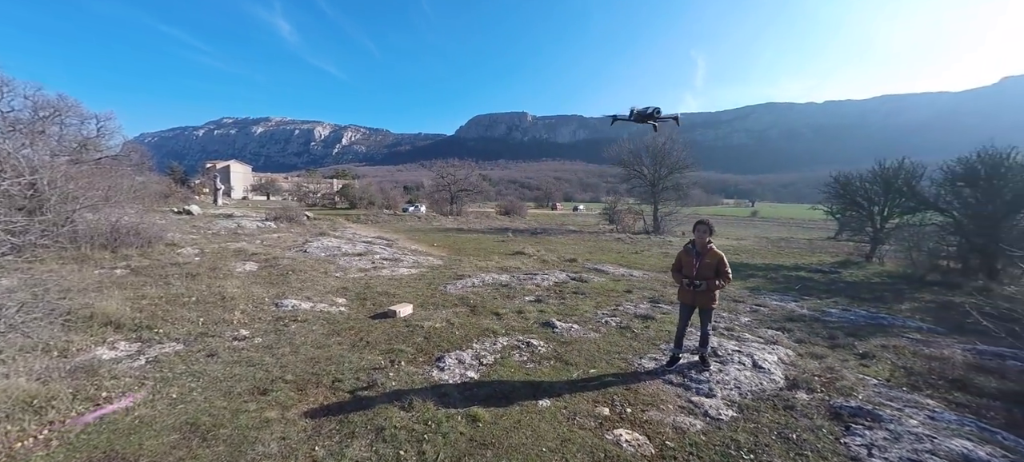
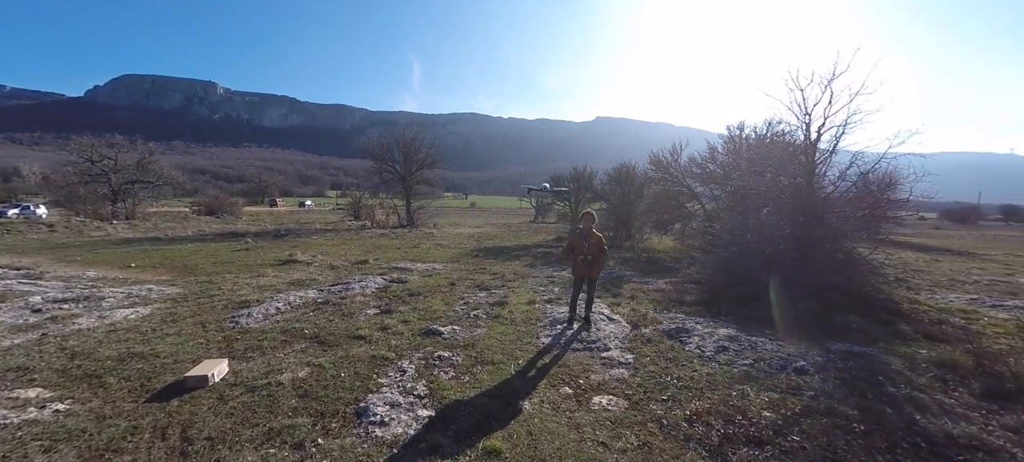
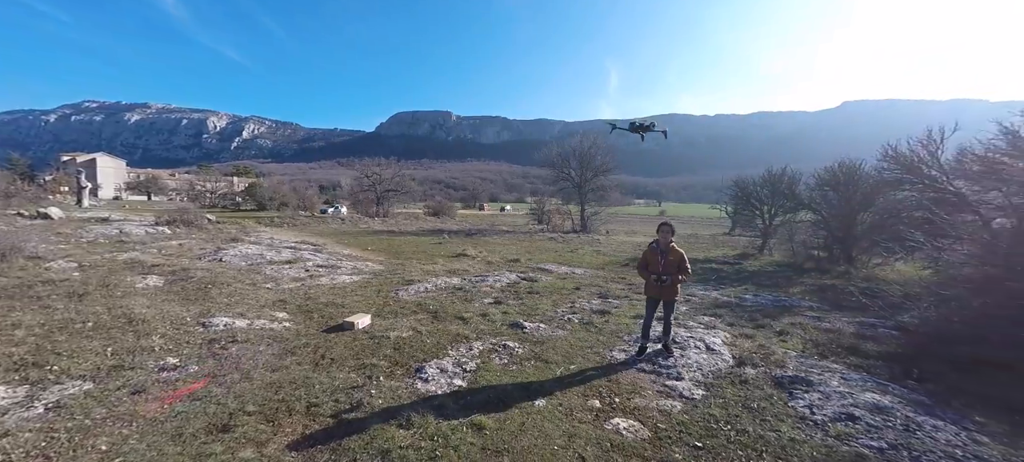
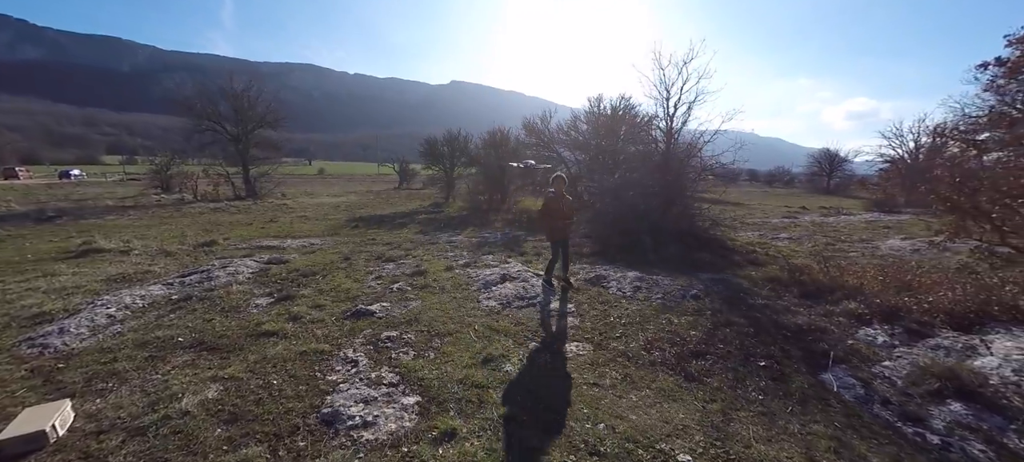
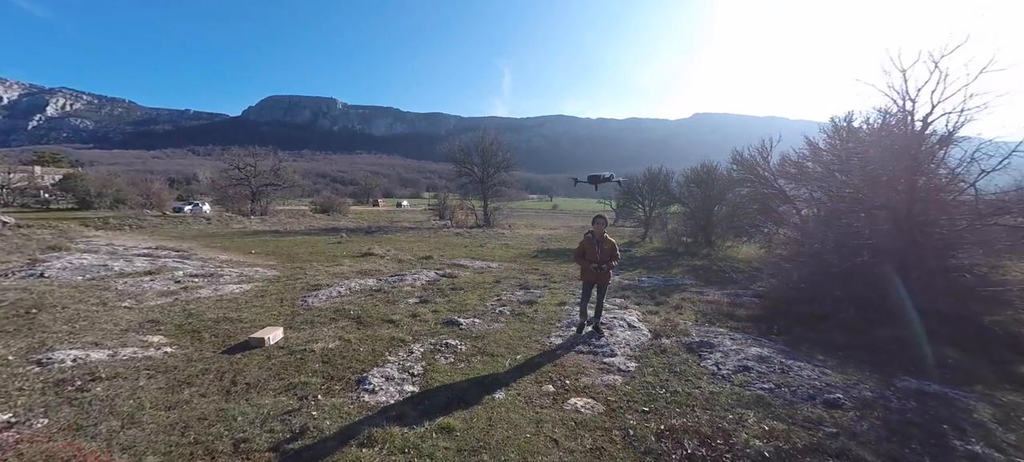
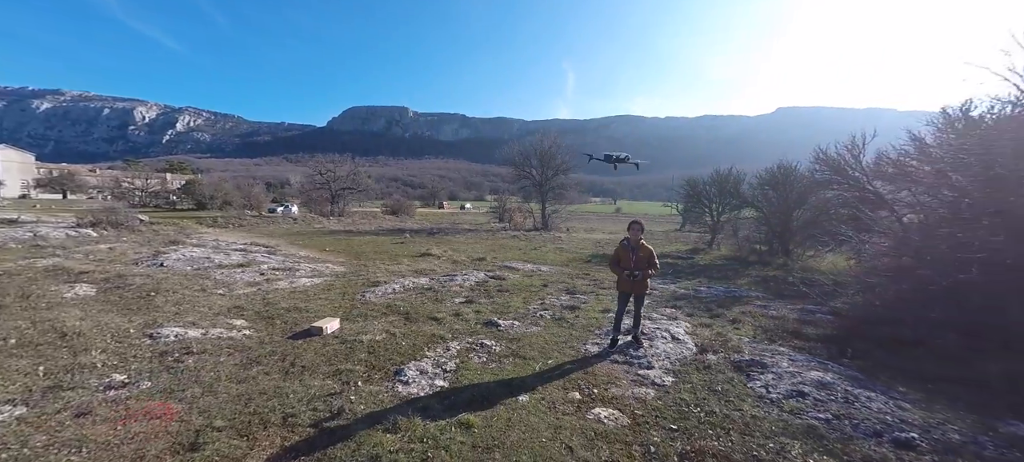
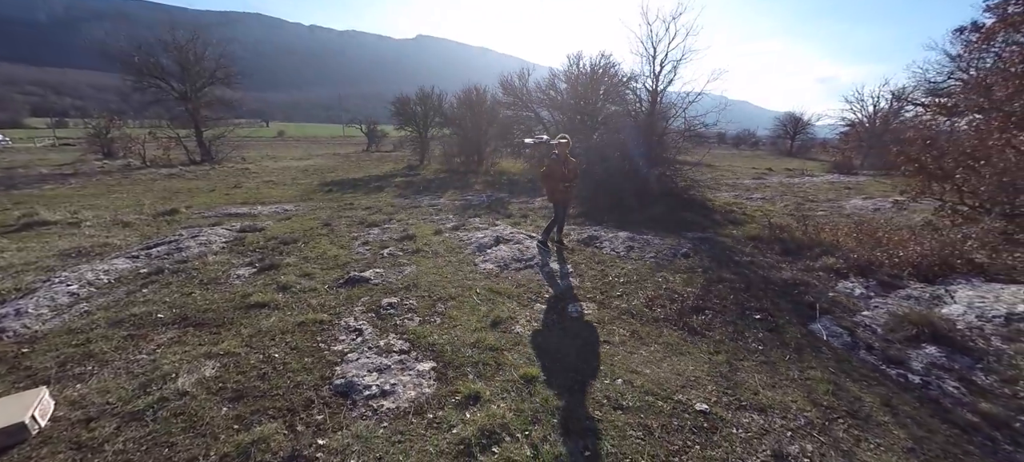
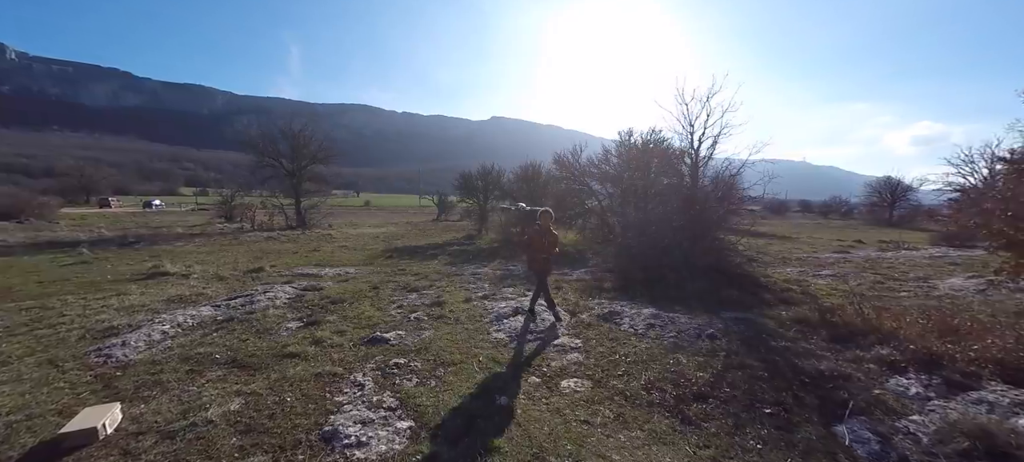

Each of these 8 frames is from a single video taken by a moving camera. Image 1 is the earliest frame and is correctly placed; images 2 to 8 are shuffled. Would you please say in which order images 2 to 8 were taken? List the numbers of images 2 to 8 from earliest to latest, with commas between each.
3, 6, 5, 2, 8, 4, 7
